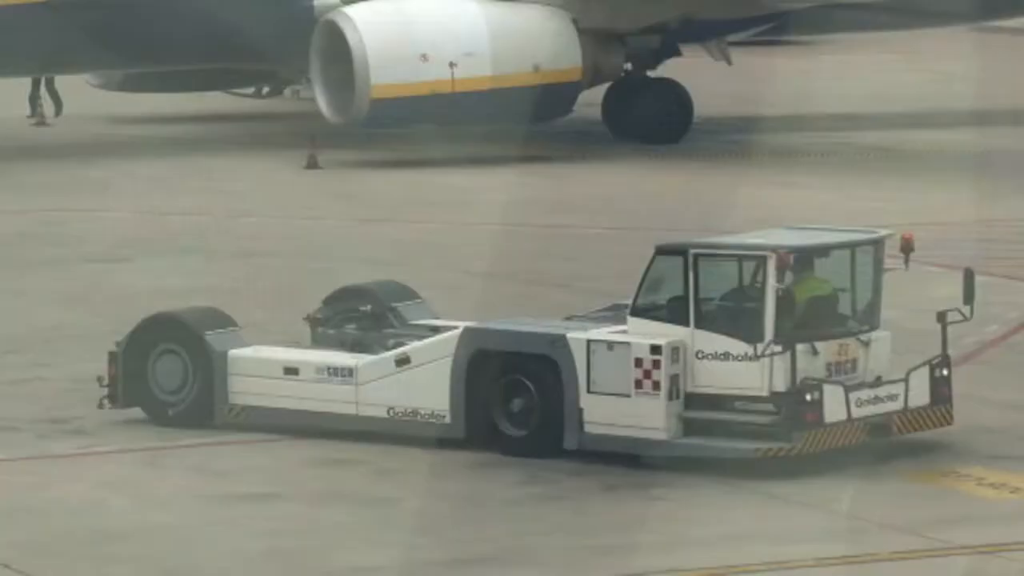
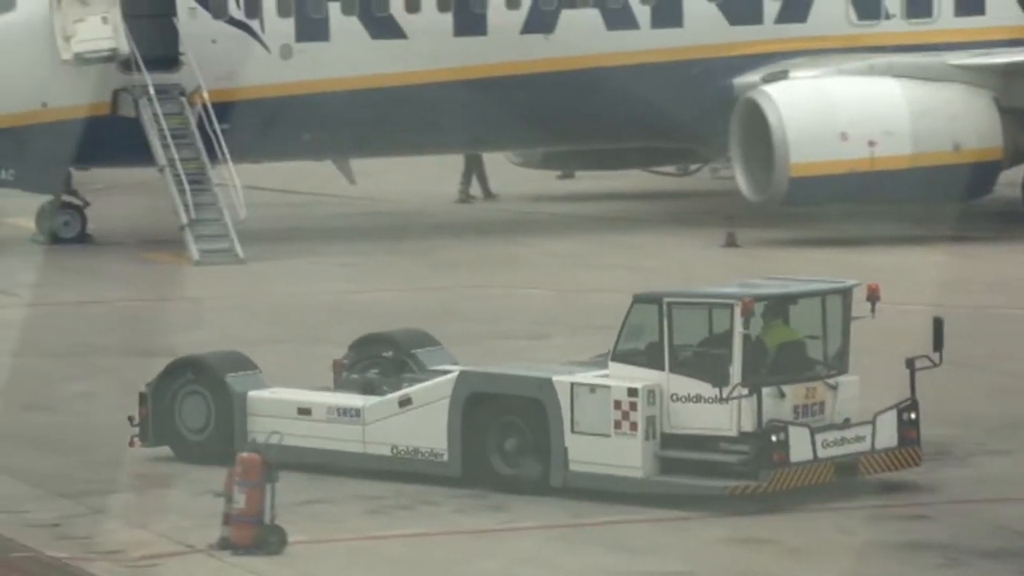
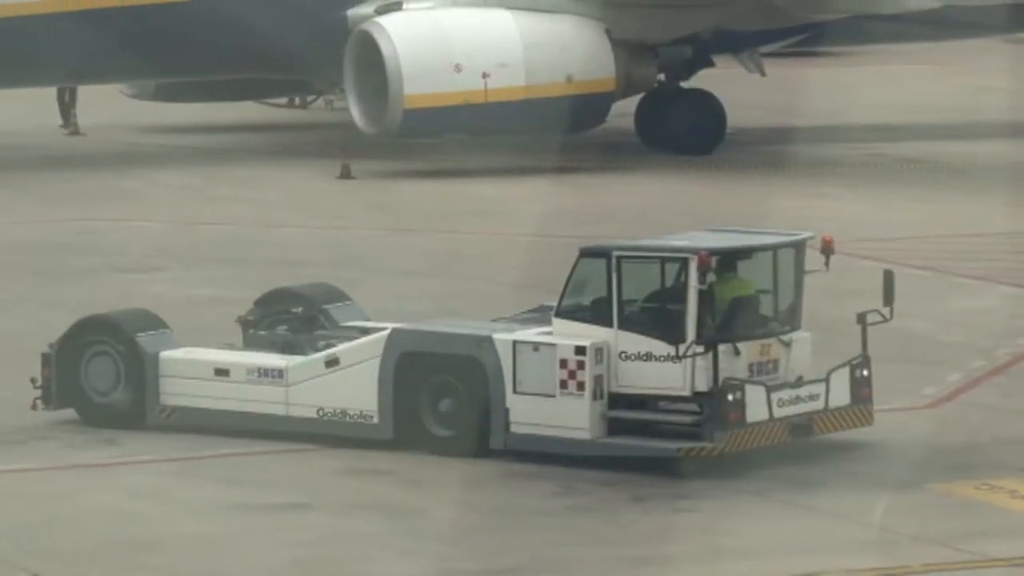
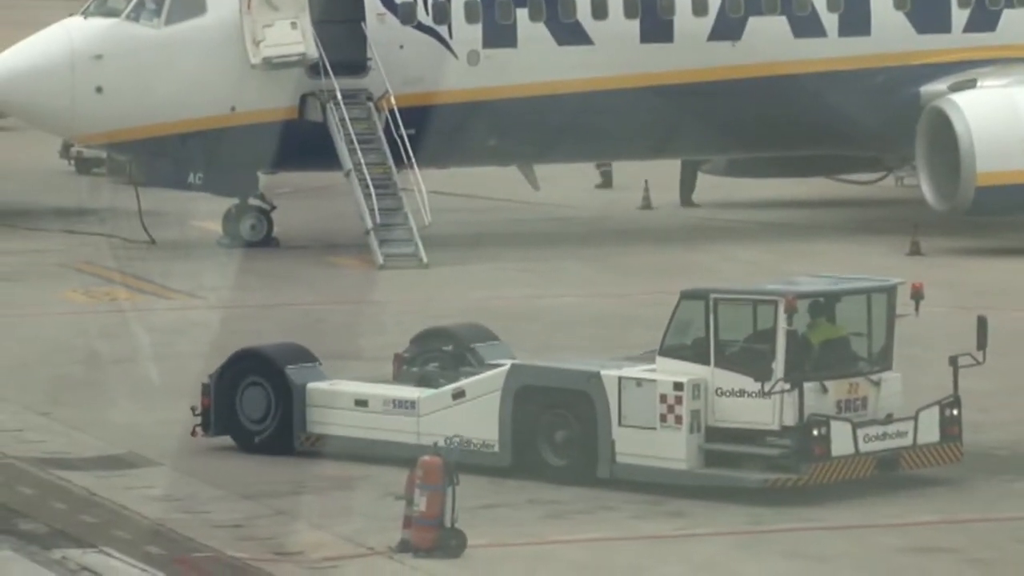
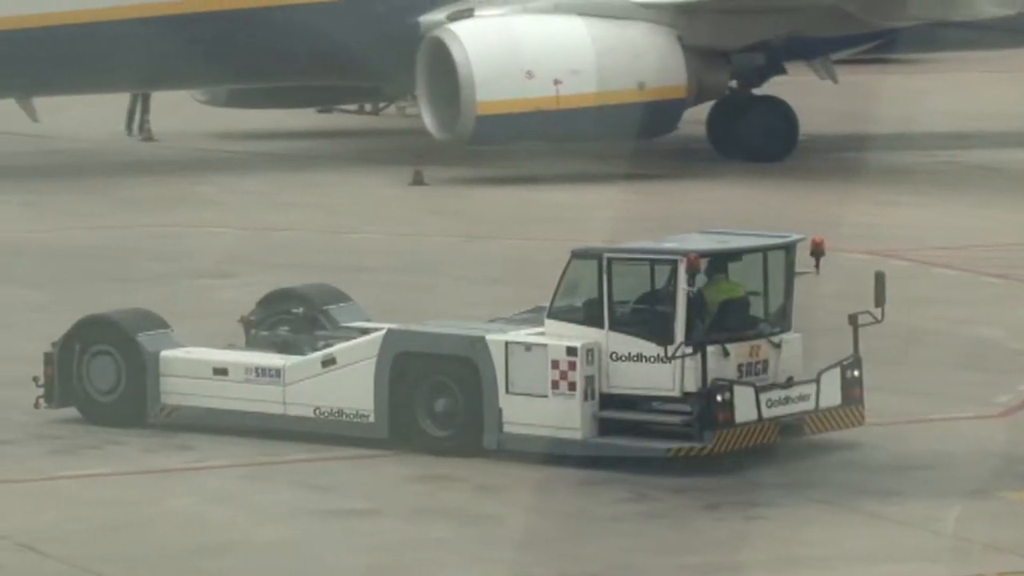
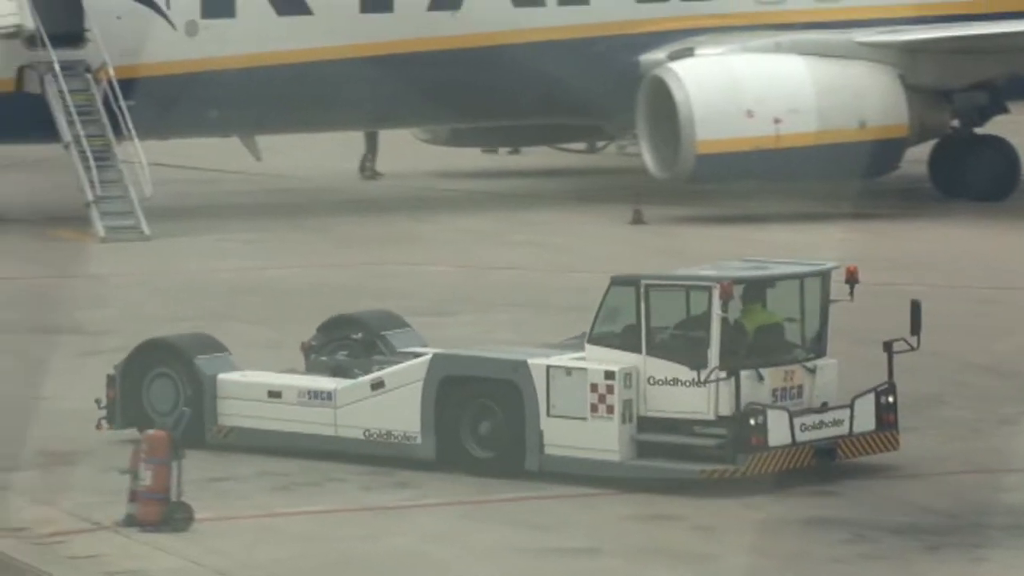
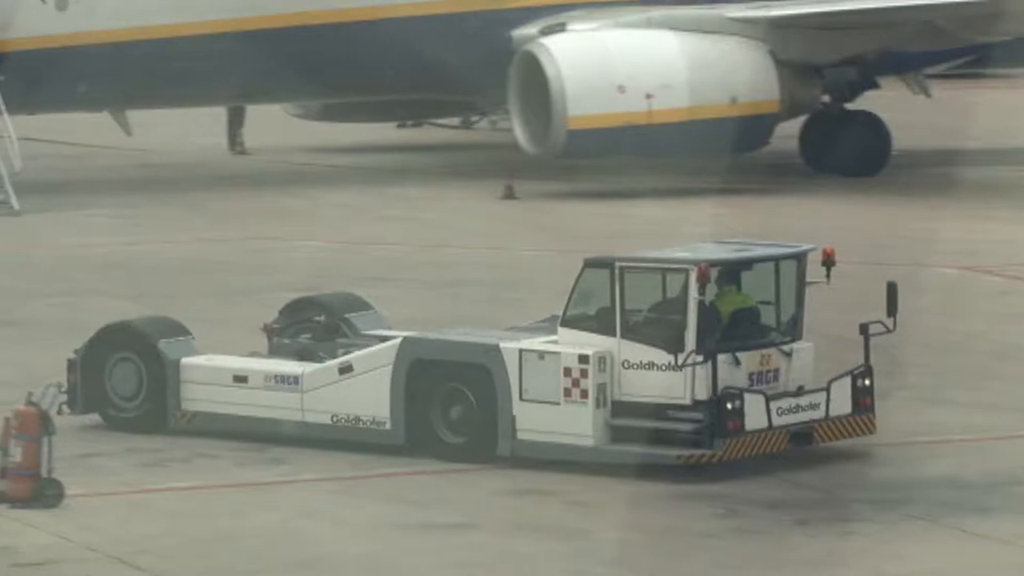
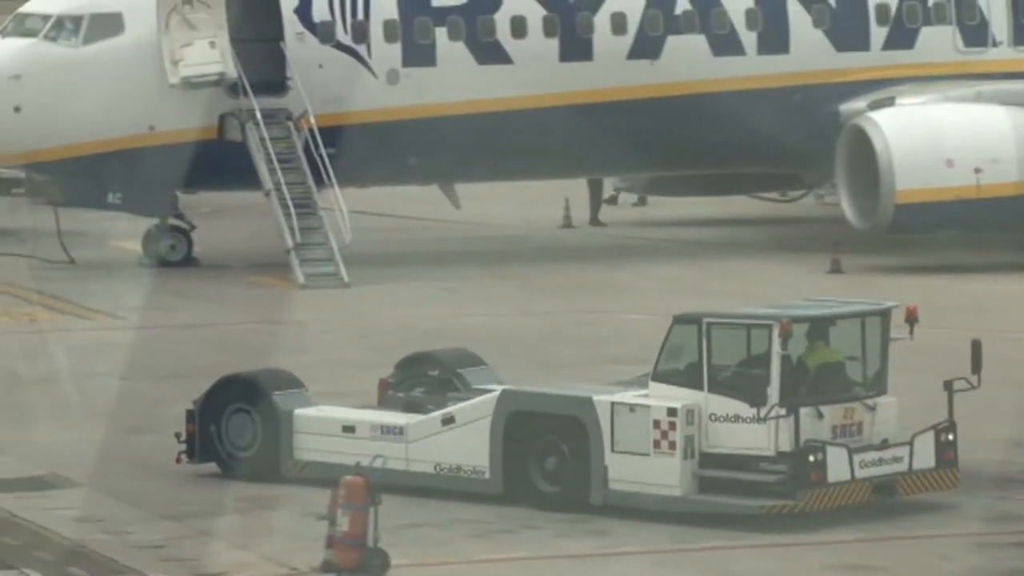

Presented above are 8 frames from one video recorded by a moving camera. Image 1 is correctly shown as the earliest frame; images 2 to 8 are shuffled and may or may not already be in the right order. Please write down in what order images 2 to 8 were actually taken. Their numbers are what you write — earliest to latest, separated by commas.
3, 5, 7, 6, 2, 8, 4
